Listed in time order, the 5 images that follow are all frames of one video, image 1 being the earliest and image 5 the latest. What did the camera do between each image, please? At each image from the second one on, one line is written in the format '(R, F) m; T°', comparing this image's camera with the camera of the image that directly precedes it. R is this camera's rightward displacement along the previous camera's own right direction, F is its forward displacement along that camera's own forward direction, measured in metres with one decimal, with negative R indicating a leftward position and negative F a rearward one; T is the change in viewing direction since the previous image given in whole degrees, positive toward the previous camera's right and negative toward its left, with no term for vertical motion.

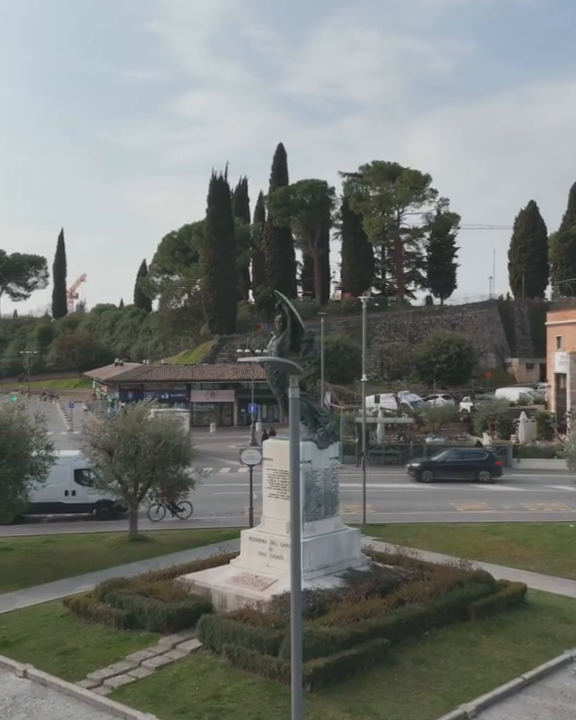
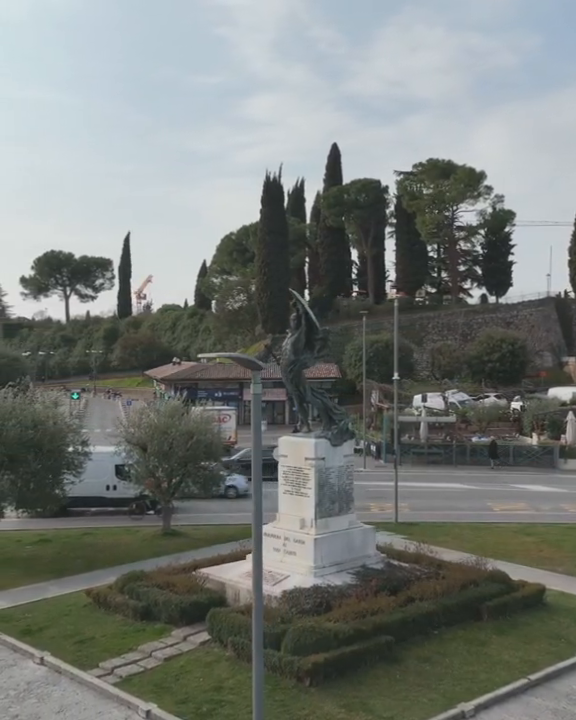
(+0.5, 0.0) m; -4°
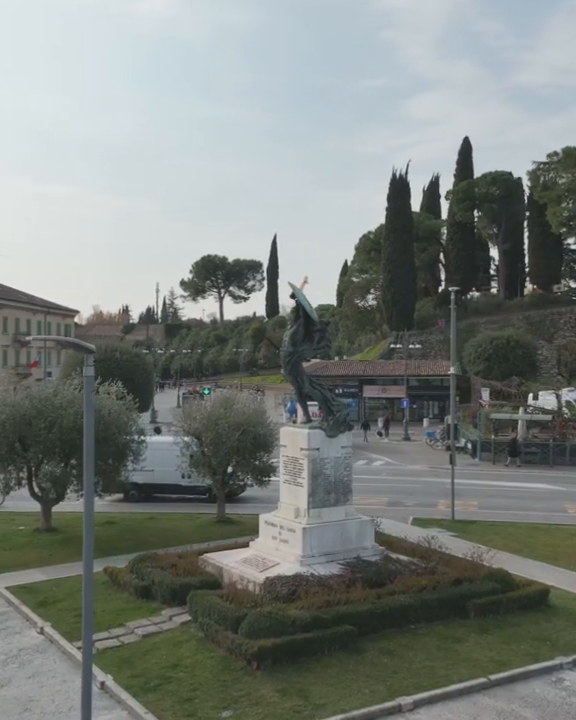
(+1.8, +0.1) m; -9°
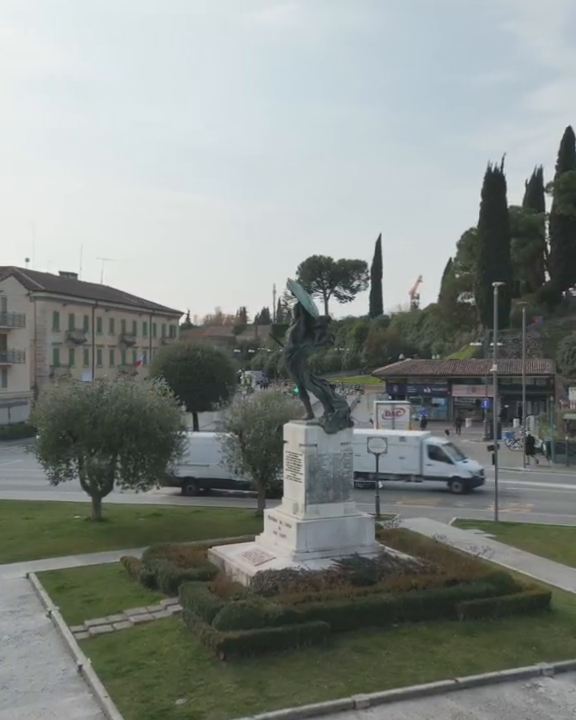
(+1.3, 0.0) m; -6°
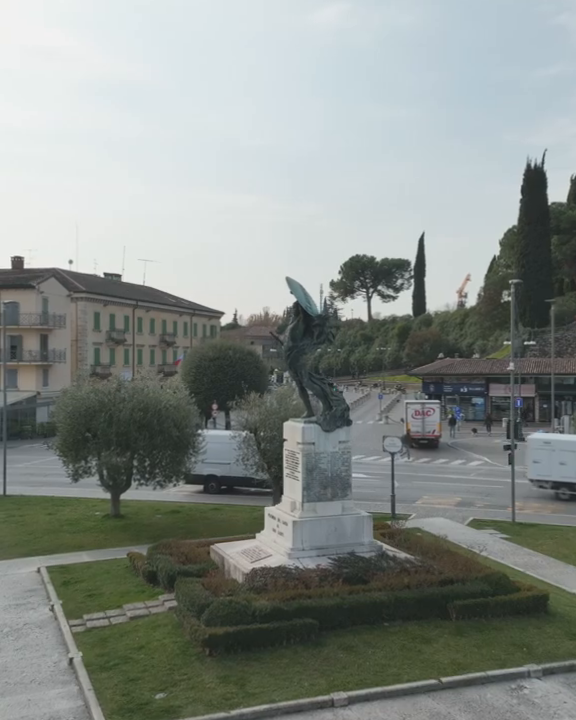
(+0.6, 0.0) m; -3°
